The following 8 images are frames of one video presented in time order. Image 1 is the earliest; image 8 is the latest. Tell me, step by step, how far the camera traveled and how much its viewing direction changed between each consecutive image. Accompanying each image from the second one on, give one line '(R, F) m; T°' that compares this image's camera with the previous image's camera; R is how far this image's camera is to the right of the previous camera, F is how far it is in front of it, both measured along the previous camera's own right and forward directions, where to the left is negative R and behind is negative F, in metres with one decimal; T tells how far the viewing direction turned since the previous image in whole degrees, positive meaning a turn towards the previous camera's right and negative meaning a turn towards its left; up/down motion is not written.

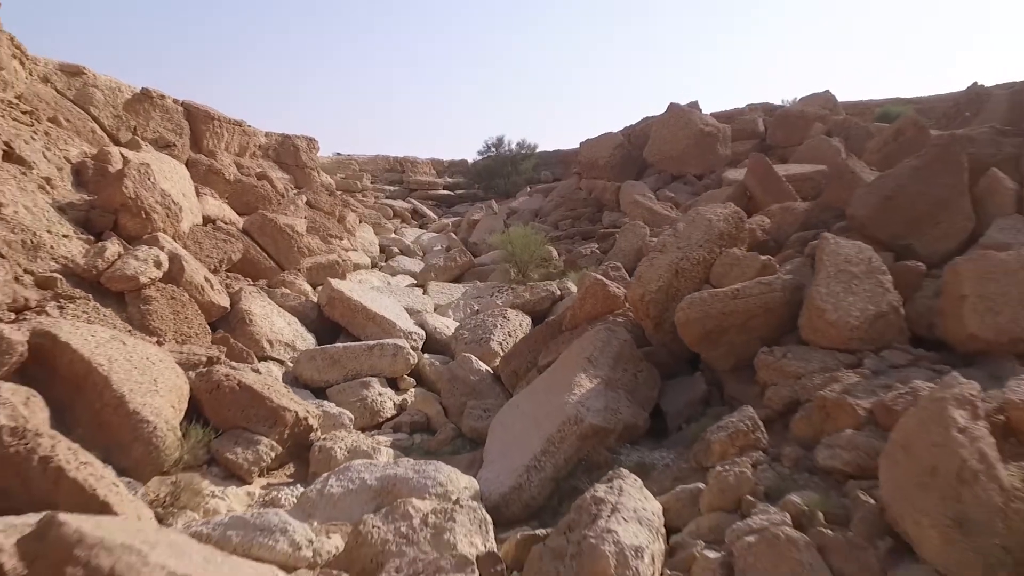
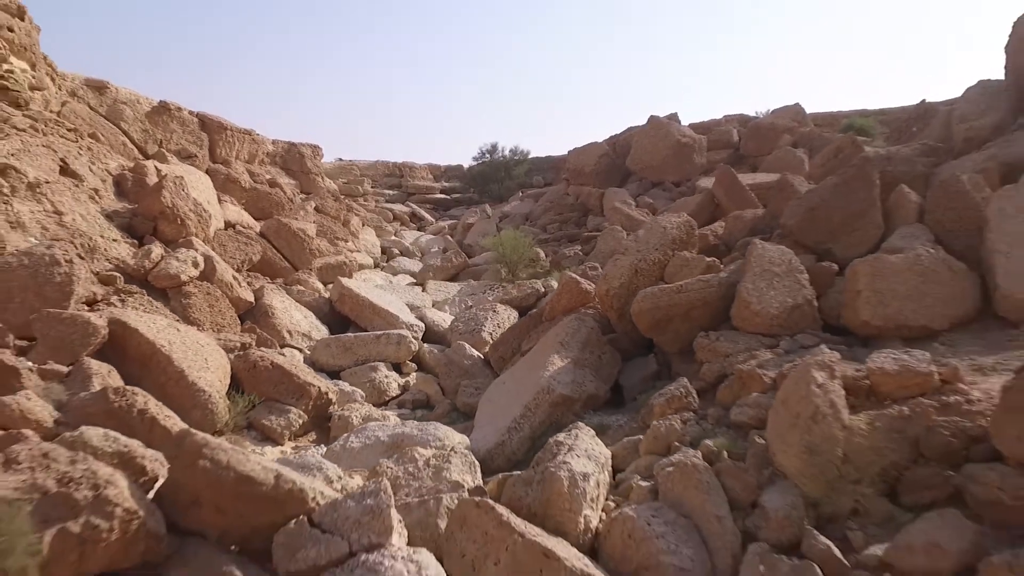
(+0.1, -1.2) m; 0°
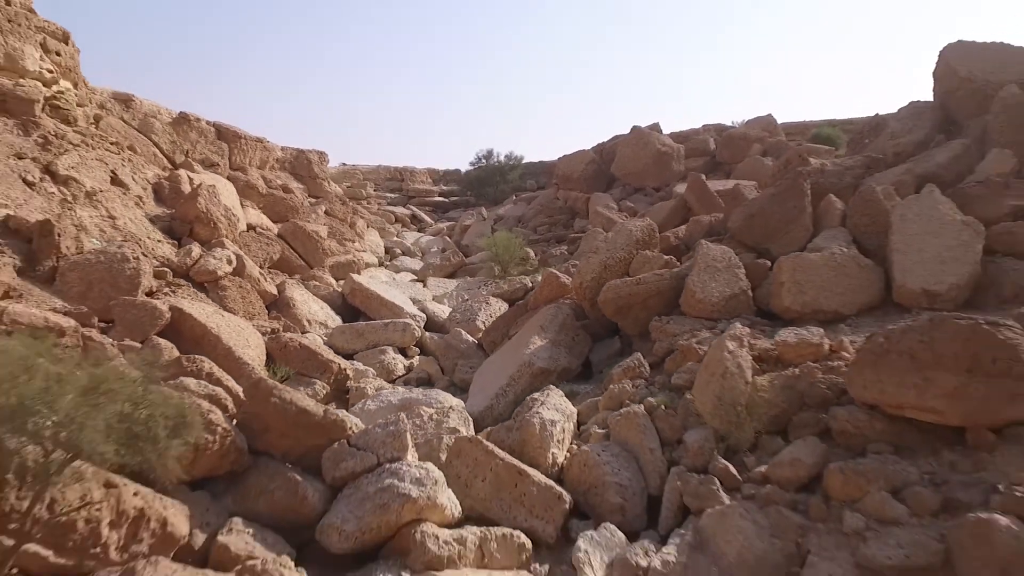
(+0.1, -1.4) m; 0°
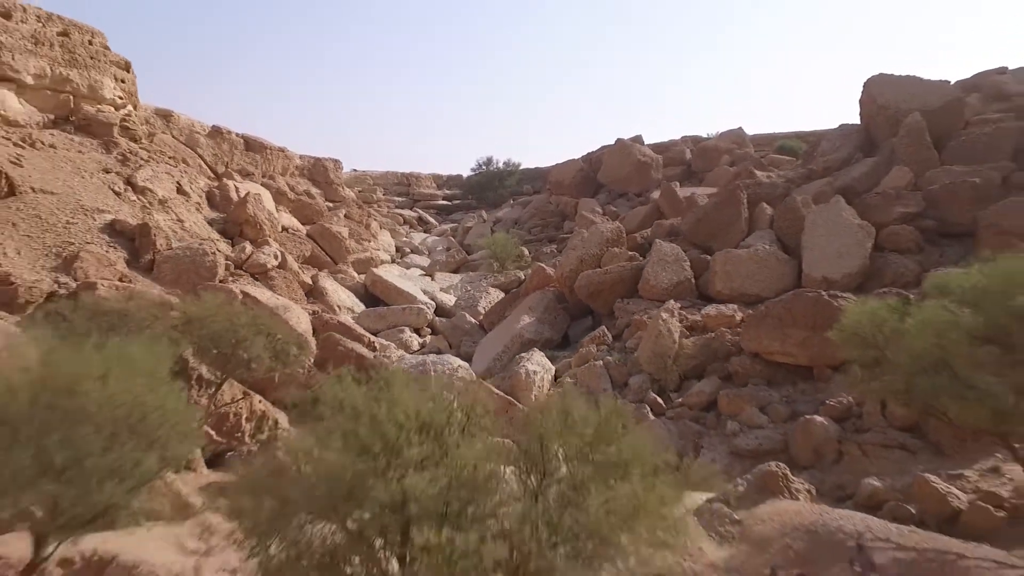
(+0.1, -2.2) m; 0°
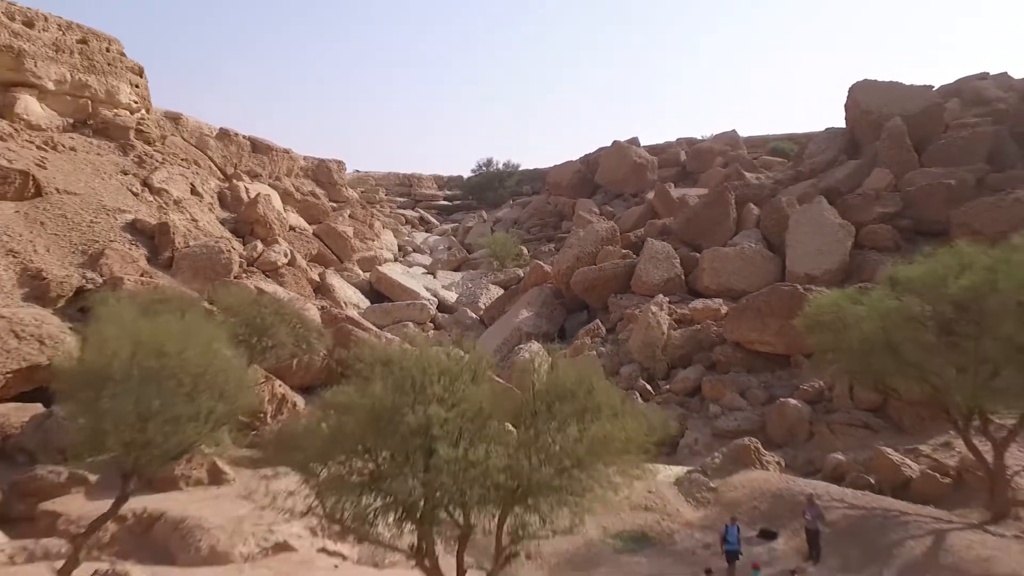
(0.0, -0.6) m; 0°
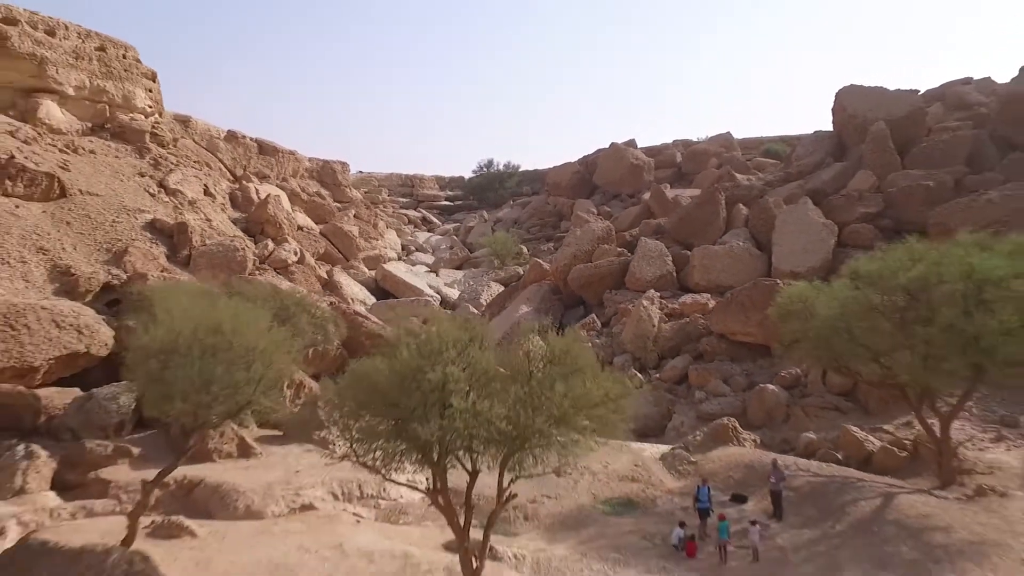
(0.0, -0.6) m; 0°
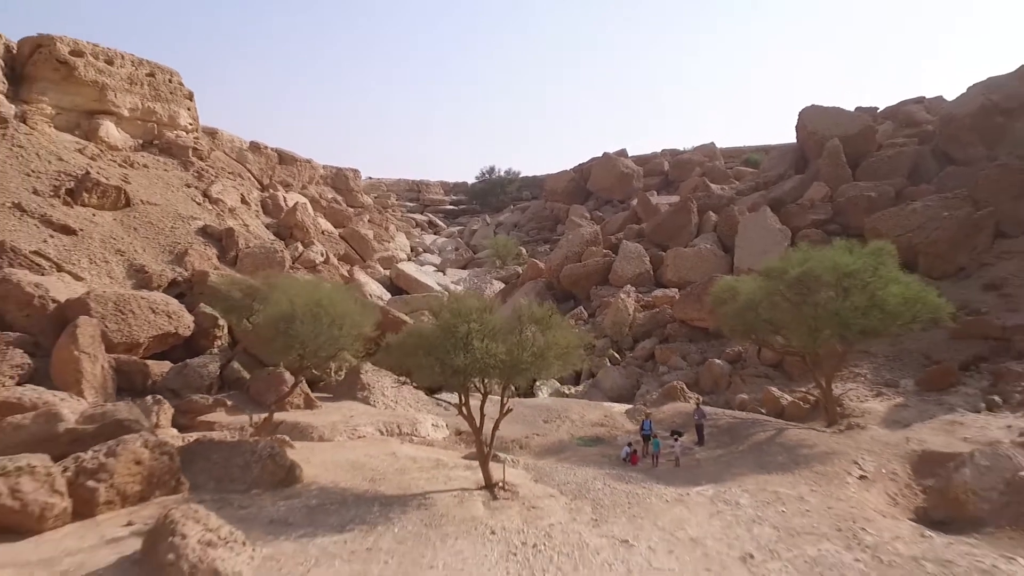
(0.0, -1.9) m; 0°
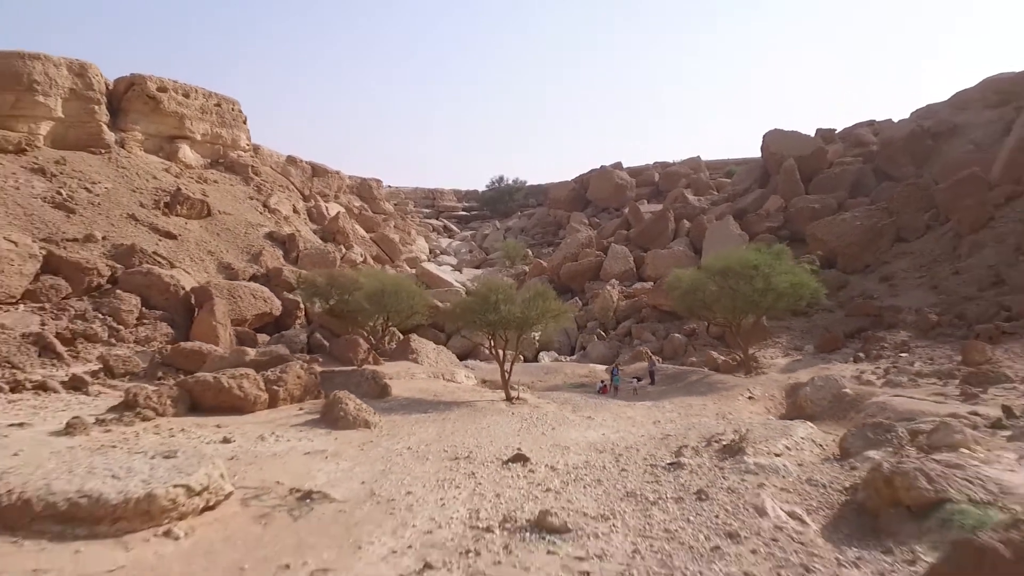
(-0.1, -3.0) m; 0°
